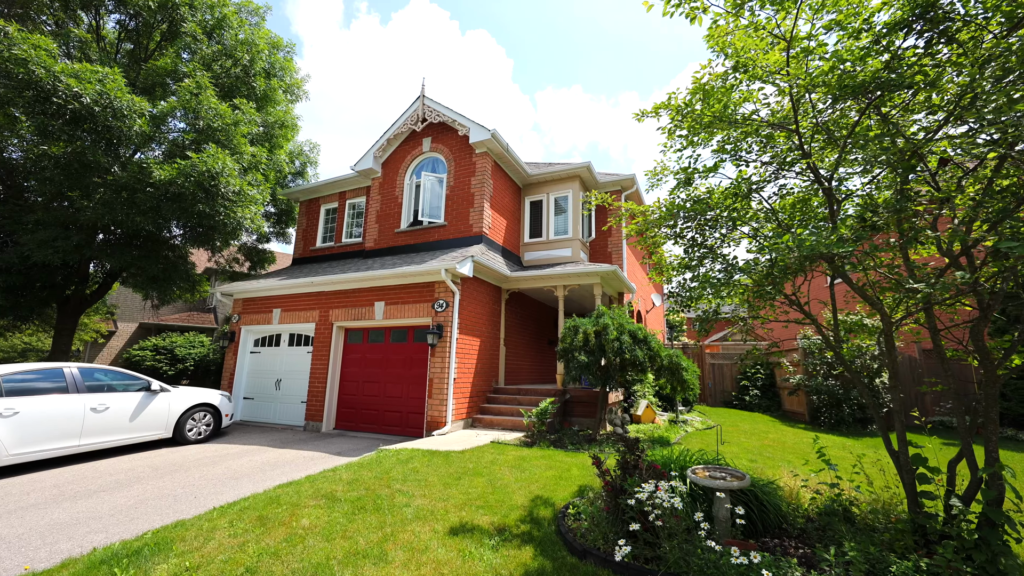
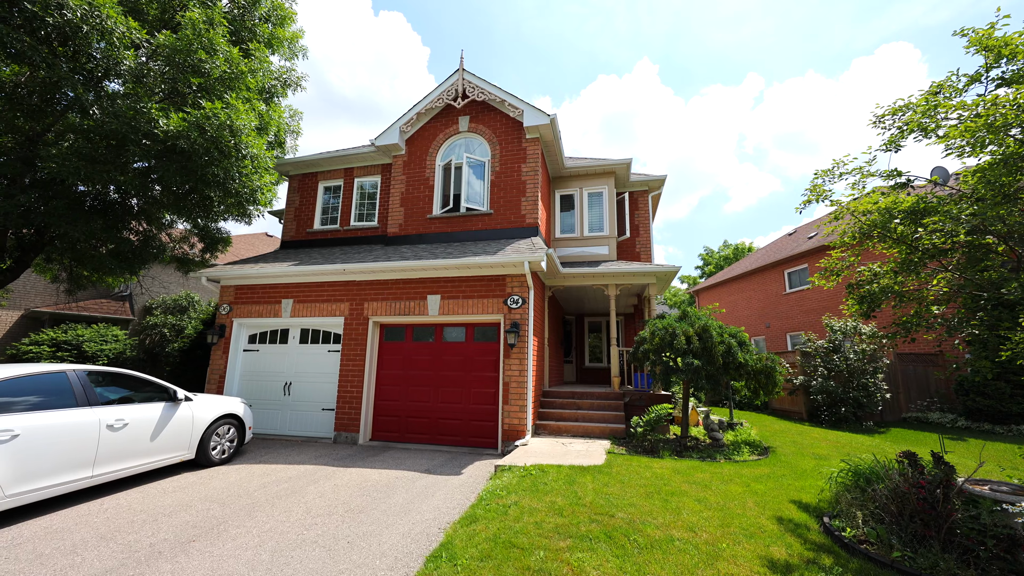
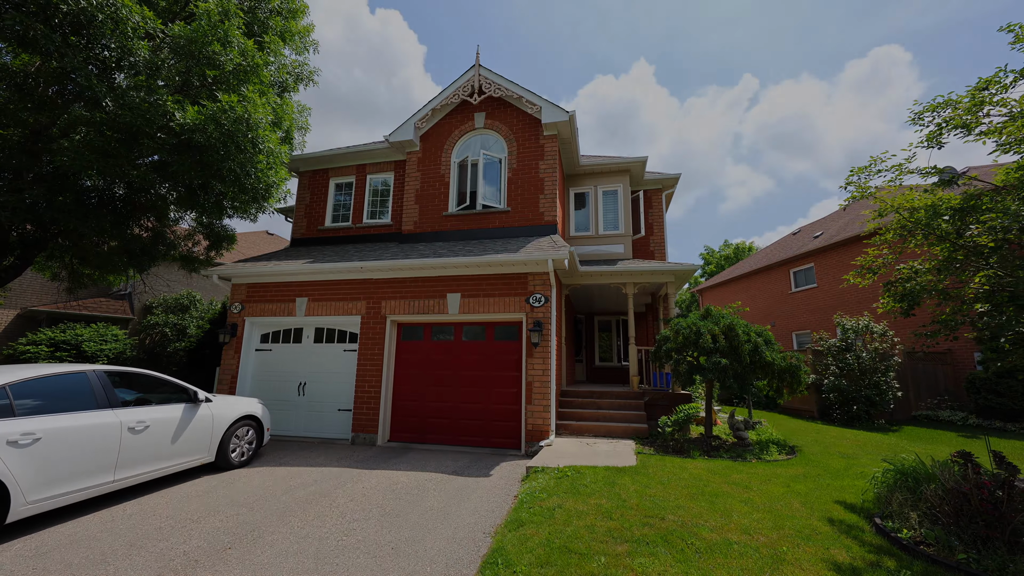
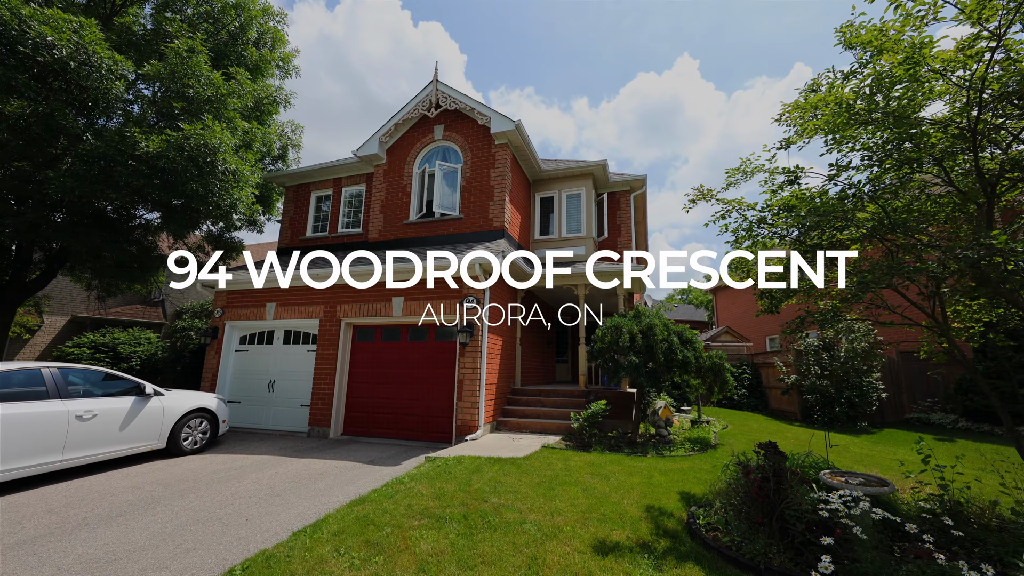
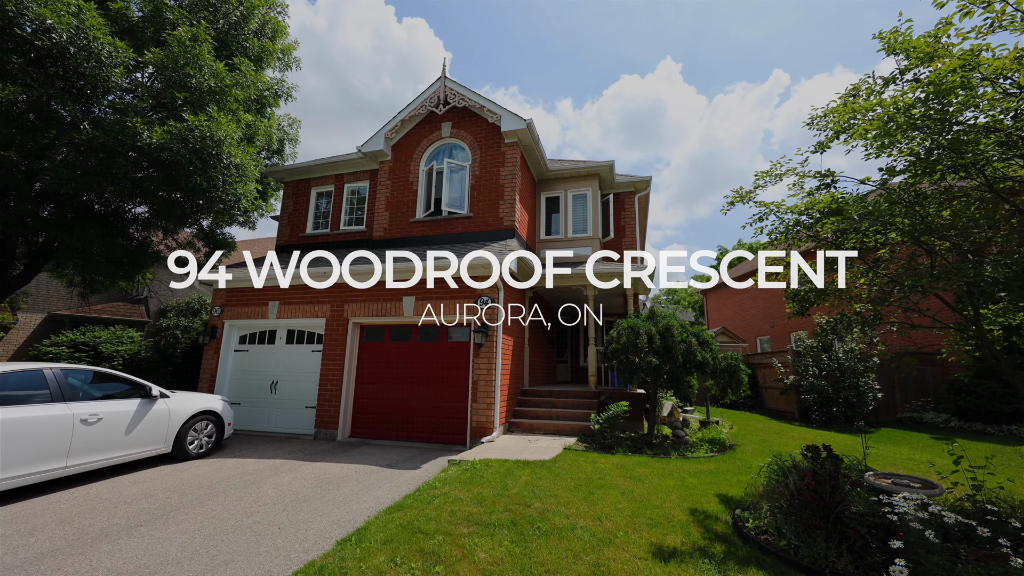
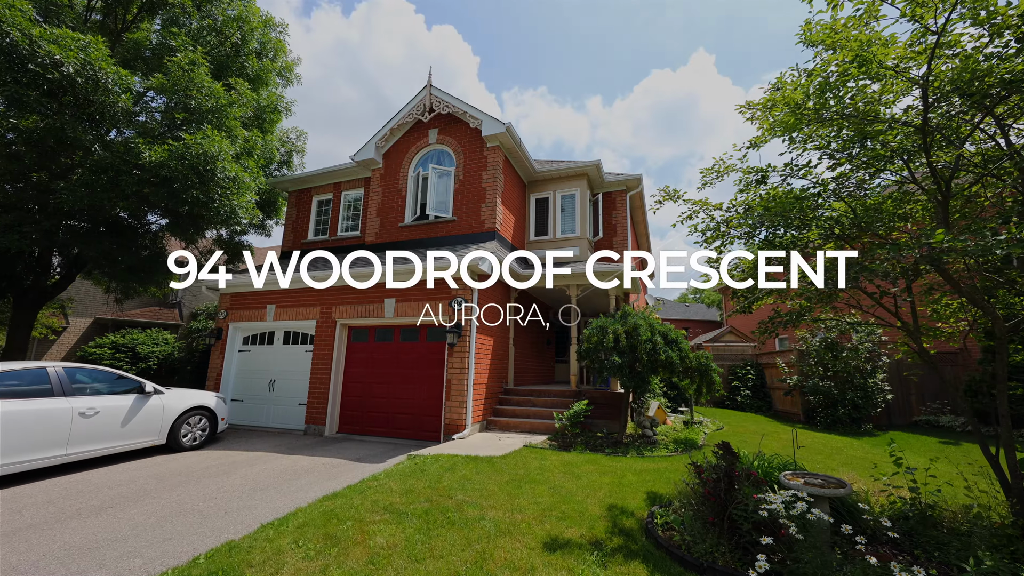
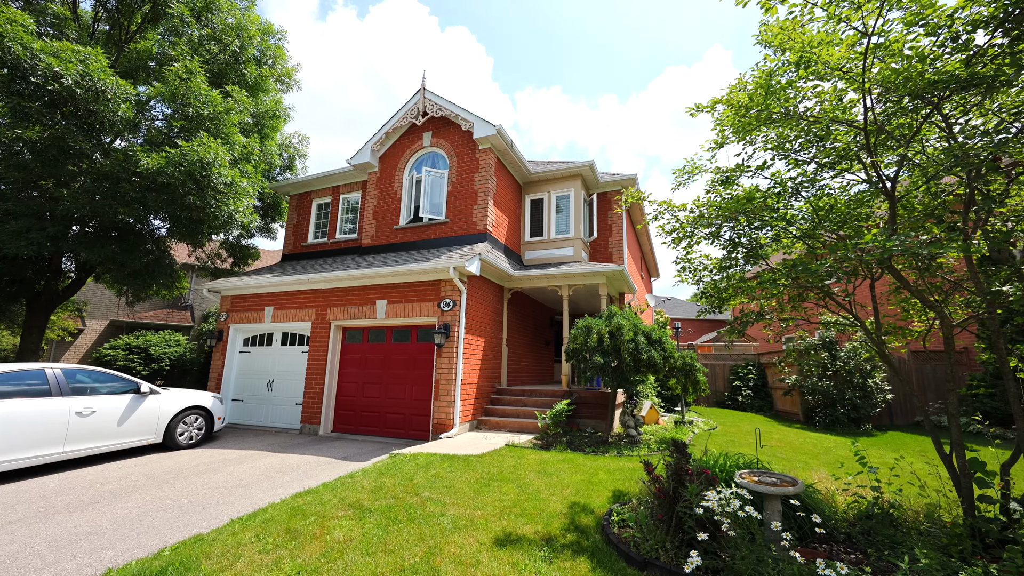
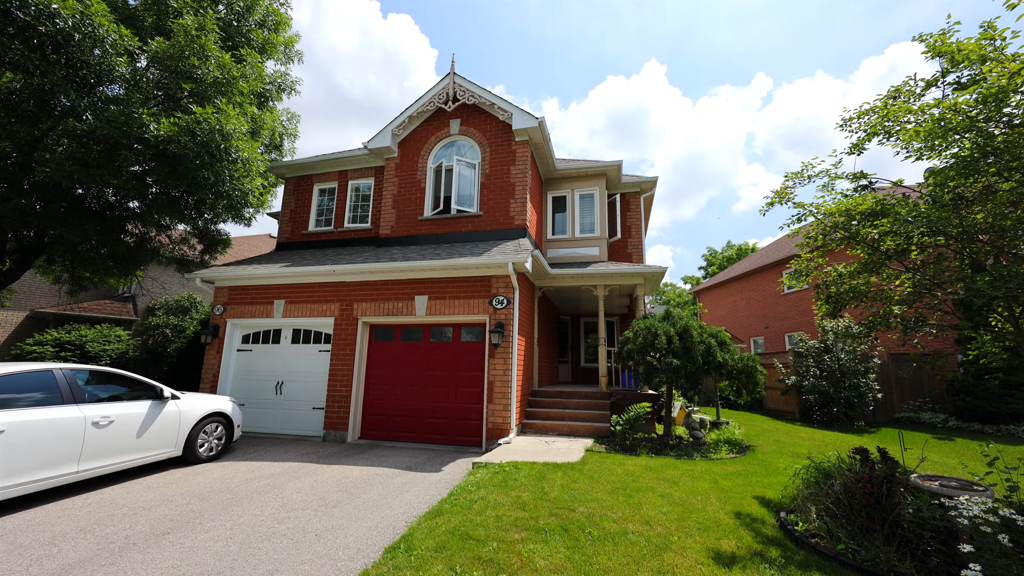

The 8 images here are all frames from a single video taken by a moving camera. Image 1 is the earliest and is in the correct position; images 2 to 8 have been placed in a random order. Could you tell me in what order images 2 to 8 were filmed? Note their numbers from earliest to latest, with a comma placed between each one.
7, 6, 4, 5, 8, 2, 3
